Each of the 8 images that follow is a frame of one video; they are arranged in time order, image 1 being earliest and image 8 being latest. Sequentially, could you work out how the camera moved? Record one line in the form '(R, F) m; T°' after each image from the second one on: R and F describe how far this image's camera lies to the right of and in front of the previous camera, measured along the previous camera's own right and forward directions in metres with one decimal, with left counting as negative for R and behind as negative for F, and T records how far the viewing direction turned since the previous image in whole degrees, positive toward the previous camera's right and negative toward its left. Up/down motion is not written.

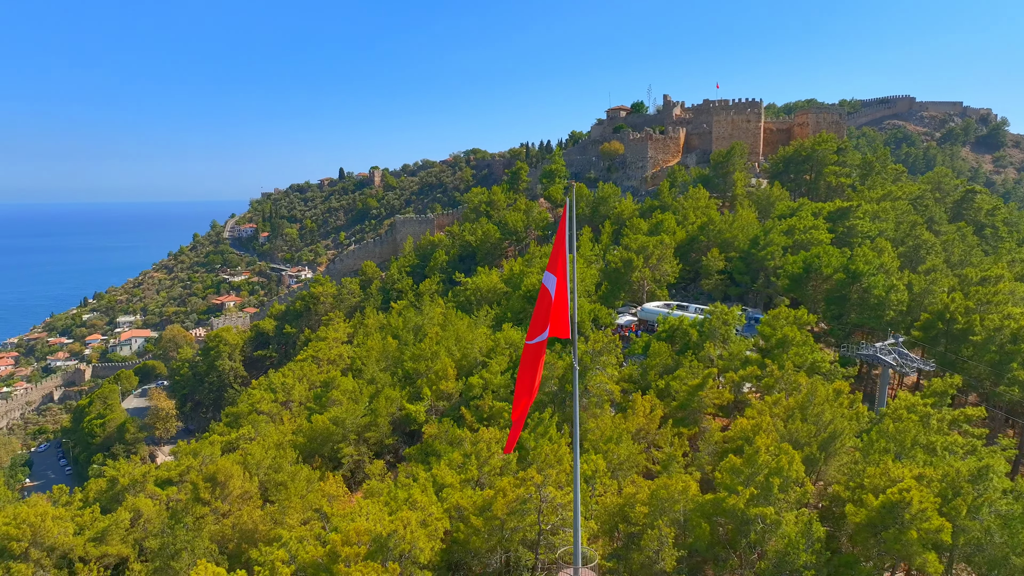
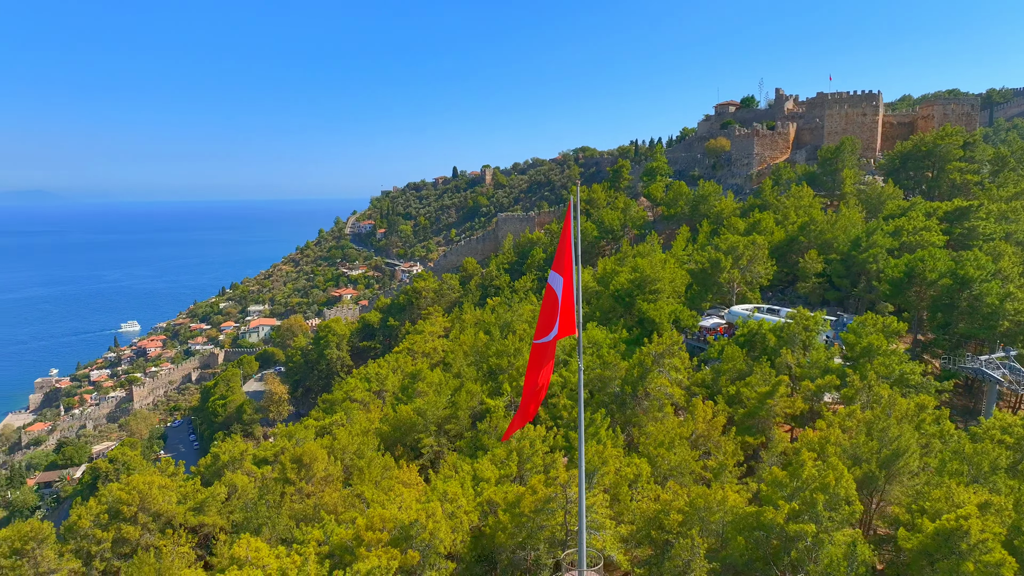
(+0.9, 0.0) m; -9°
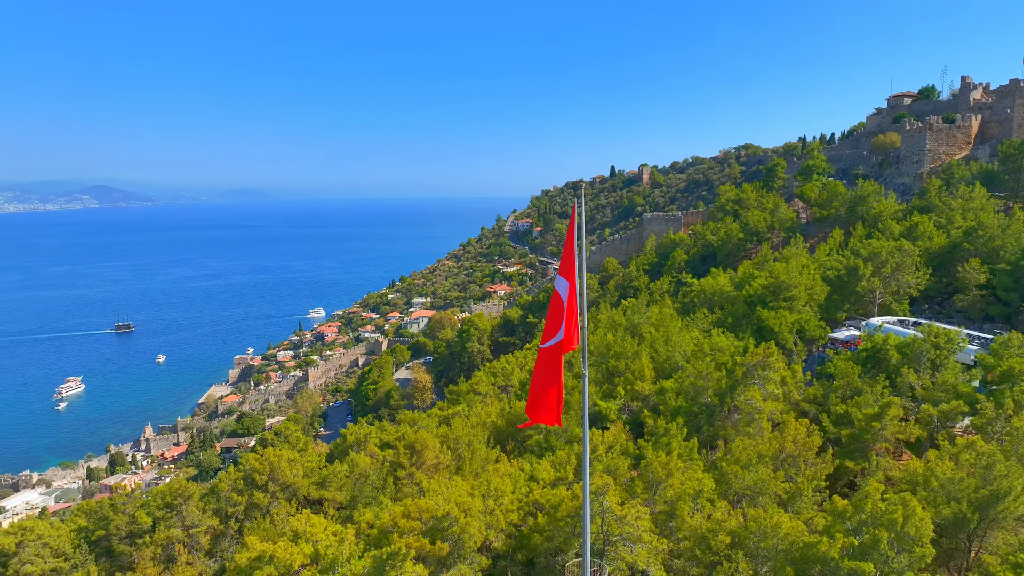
(+1.3, +0.1) m; -13°
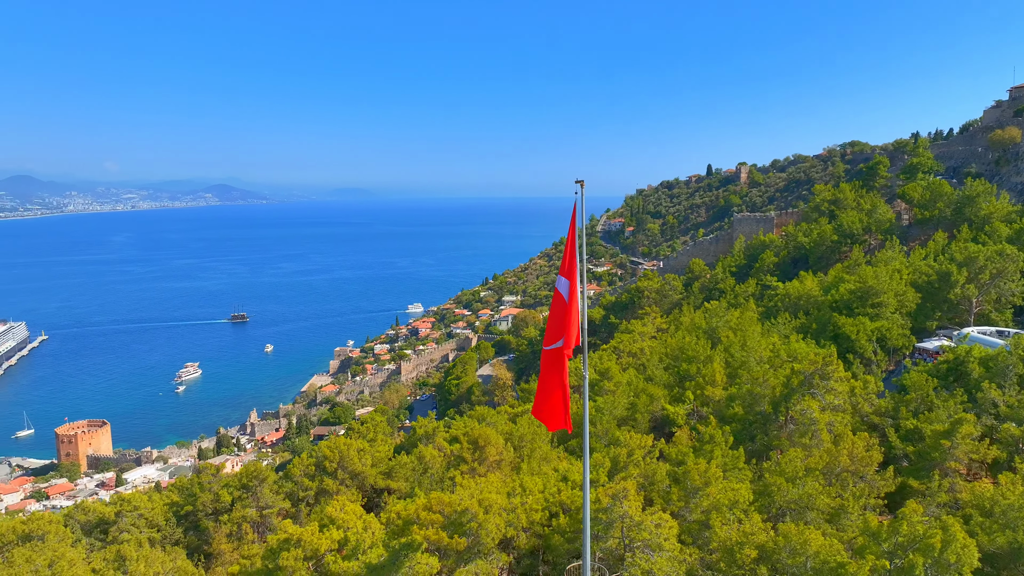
(+0.8, 0.0) m; -8°
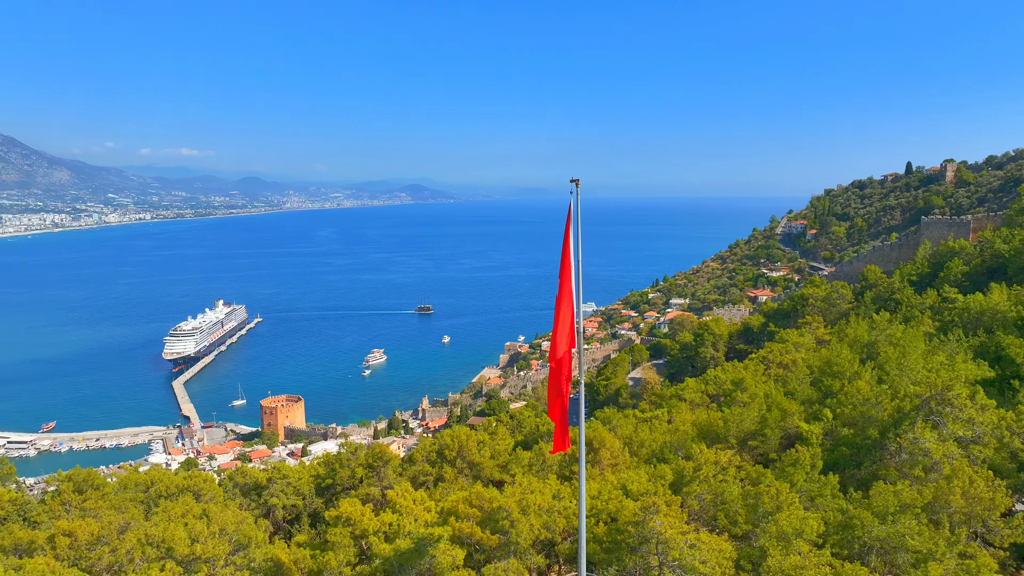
(+1.4, +0.2) m; -14°
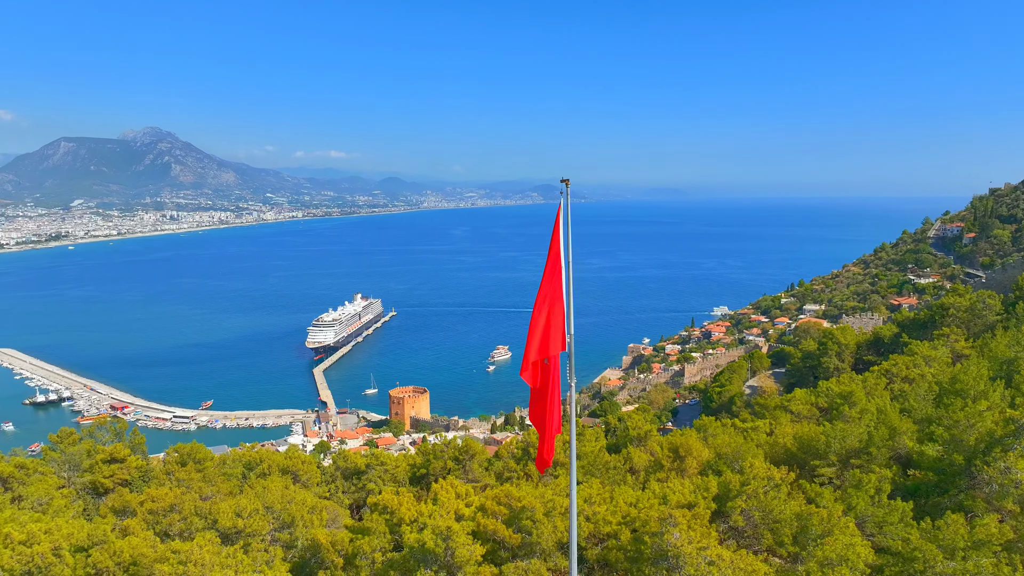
(+1.0, +0.1) m; -10°
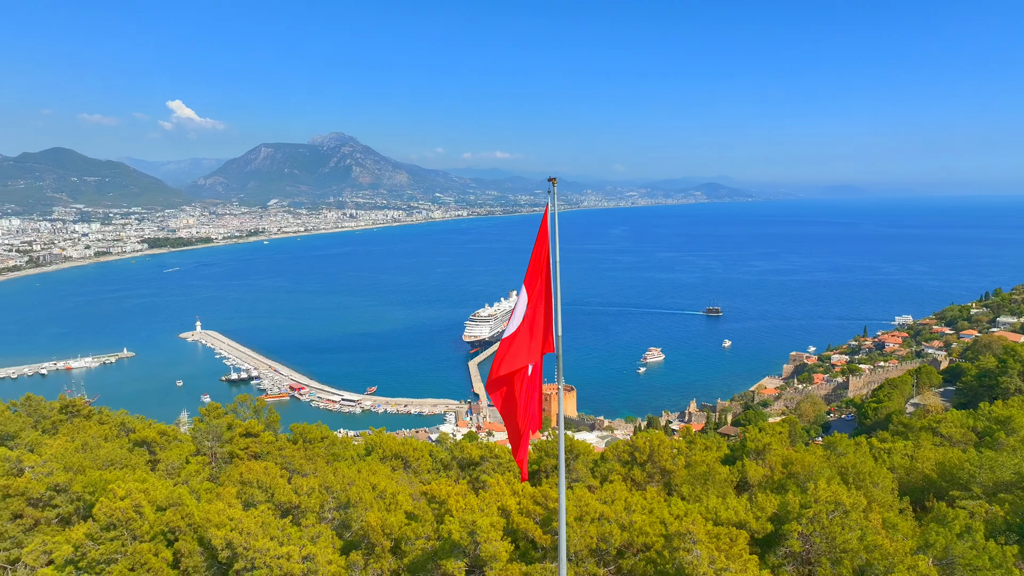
(+1.2, +0.1) m; -13°
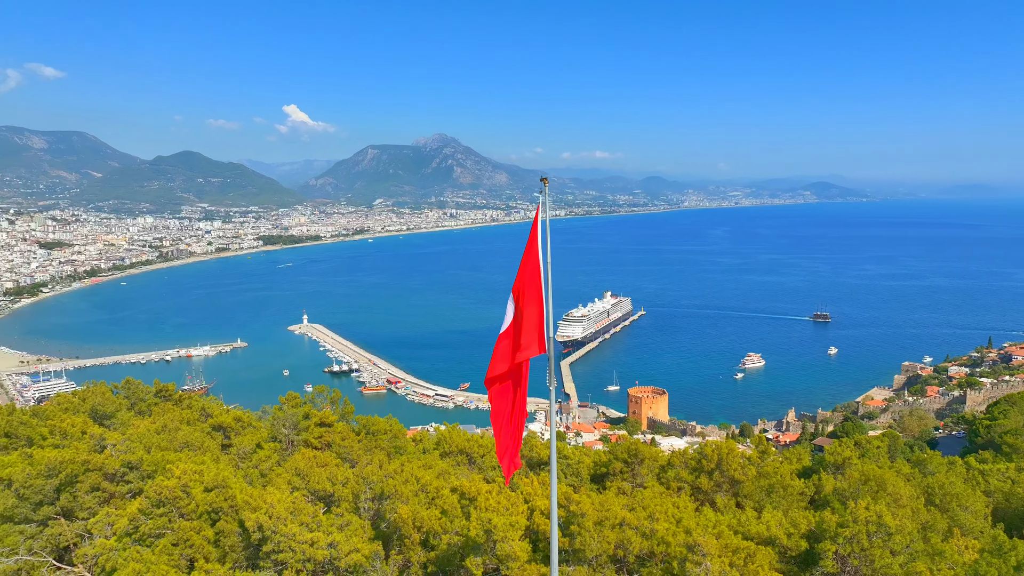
(+0.7, +0.1) m; -8°
